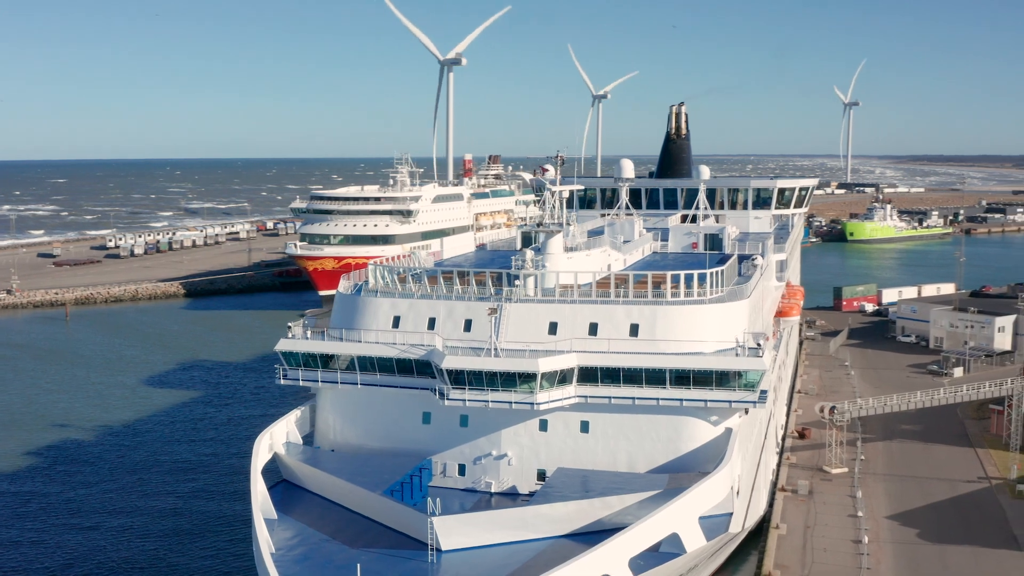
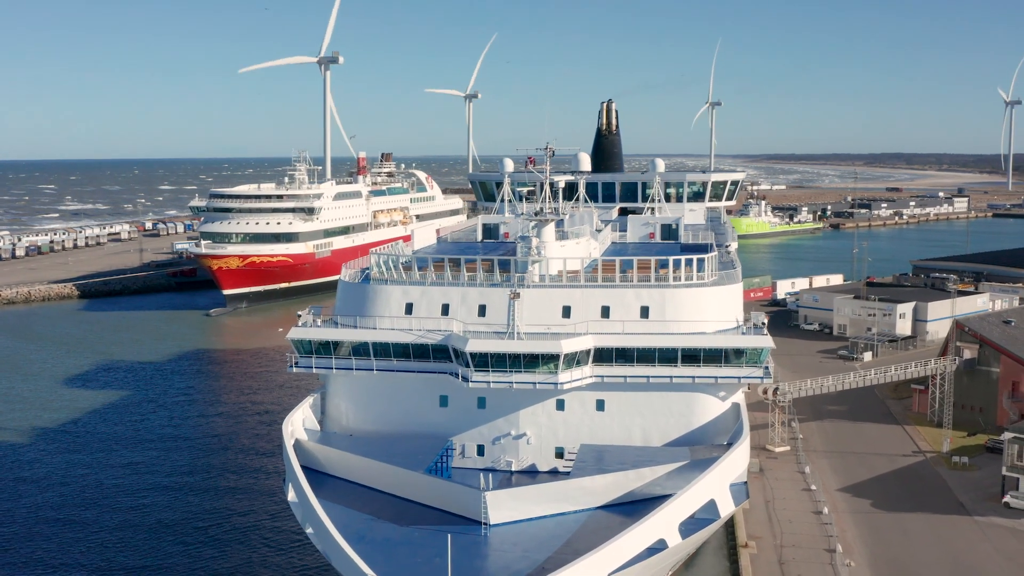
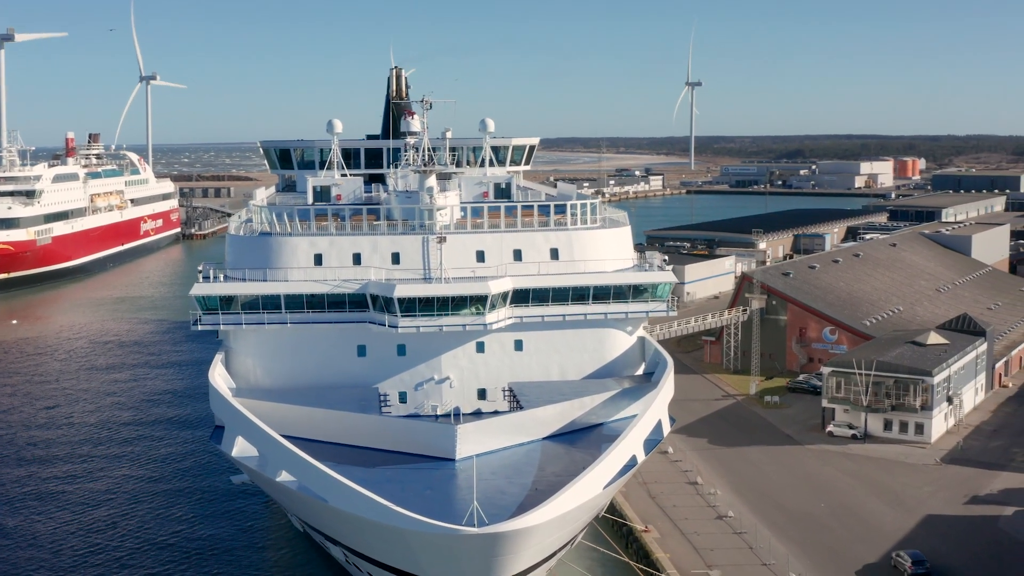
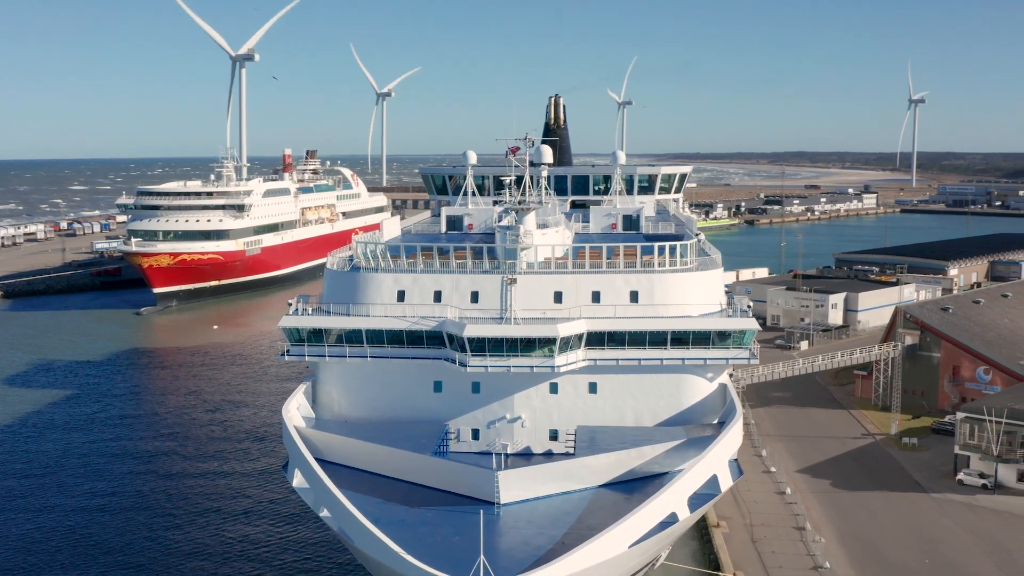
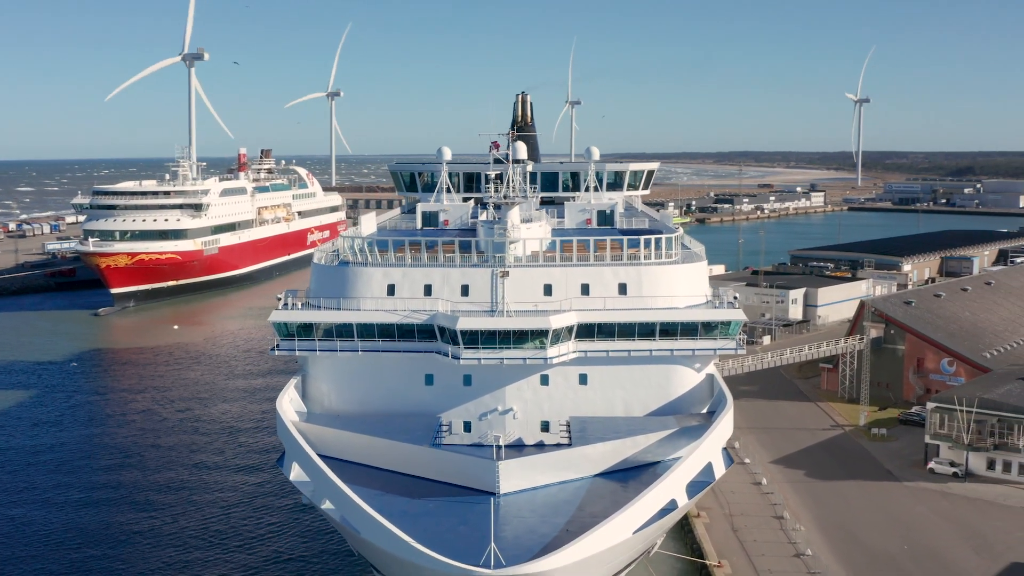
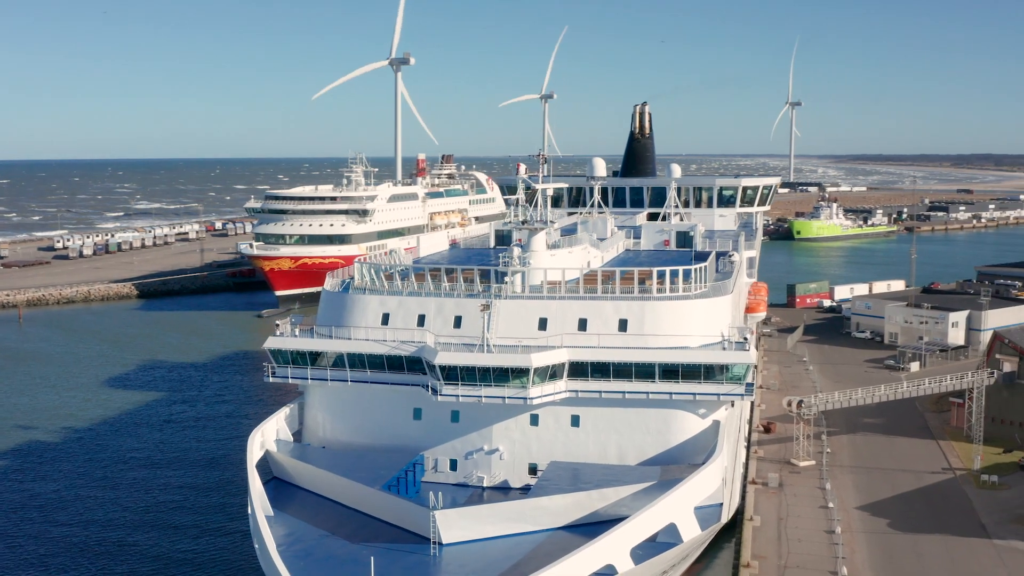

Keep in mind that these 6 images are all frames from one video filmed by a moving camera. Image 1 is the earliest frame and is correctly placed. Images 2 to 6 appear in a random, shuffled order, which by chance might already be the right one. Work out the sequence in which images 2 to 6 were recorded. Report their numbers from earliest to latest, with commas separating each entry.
6, 2, 4, 5, 3
